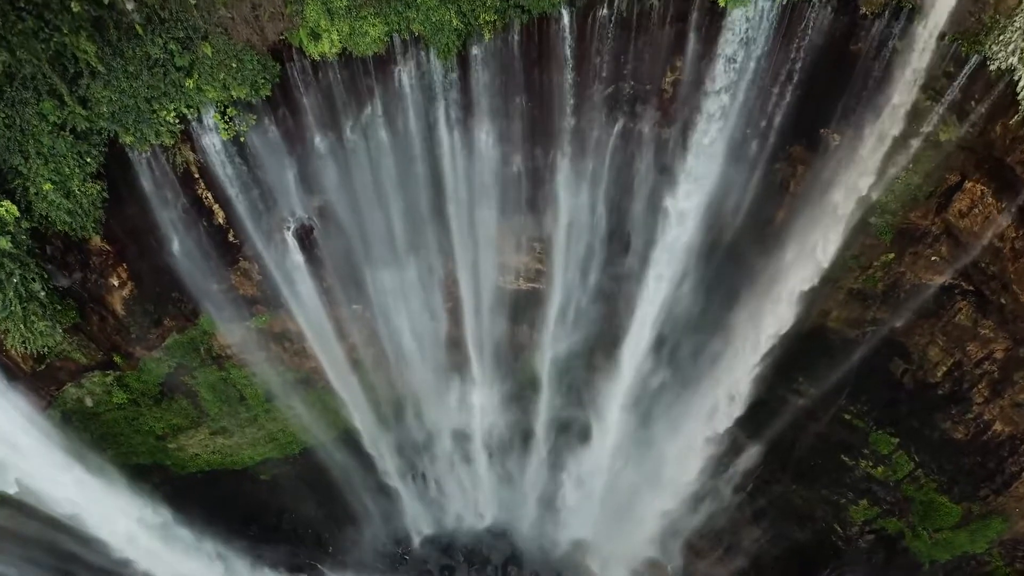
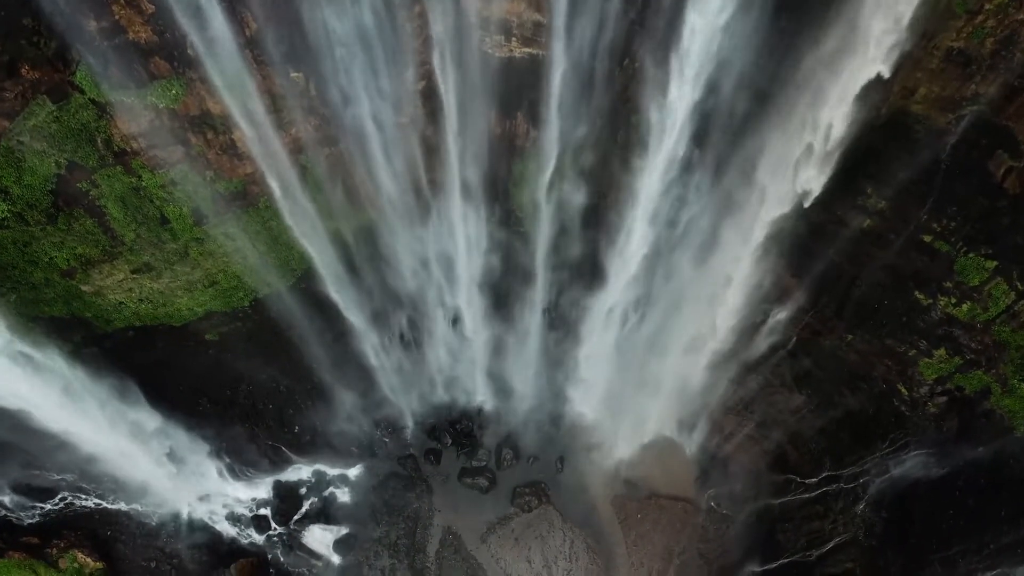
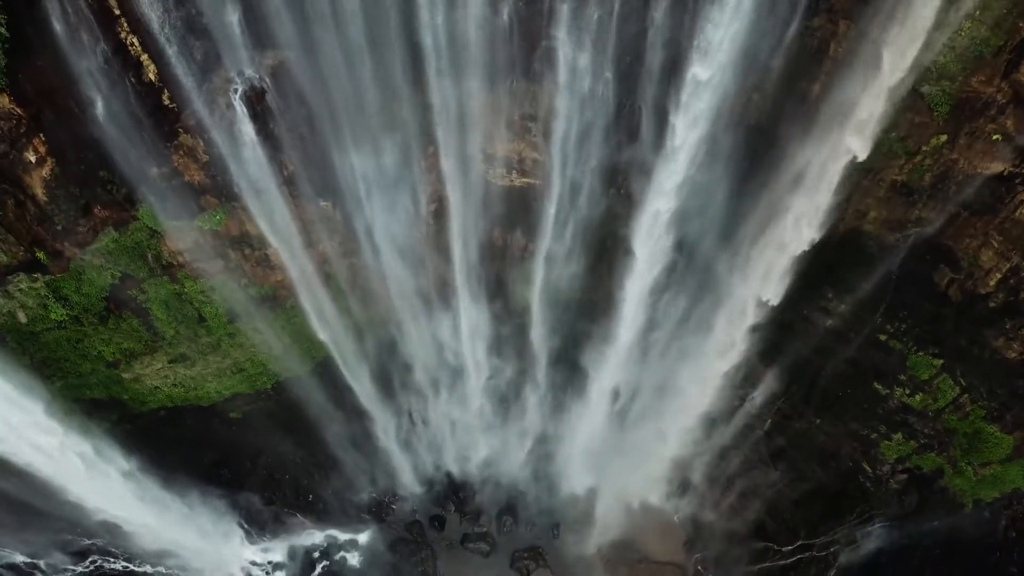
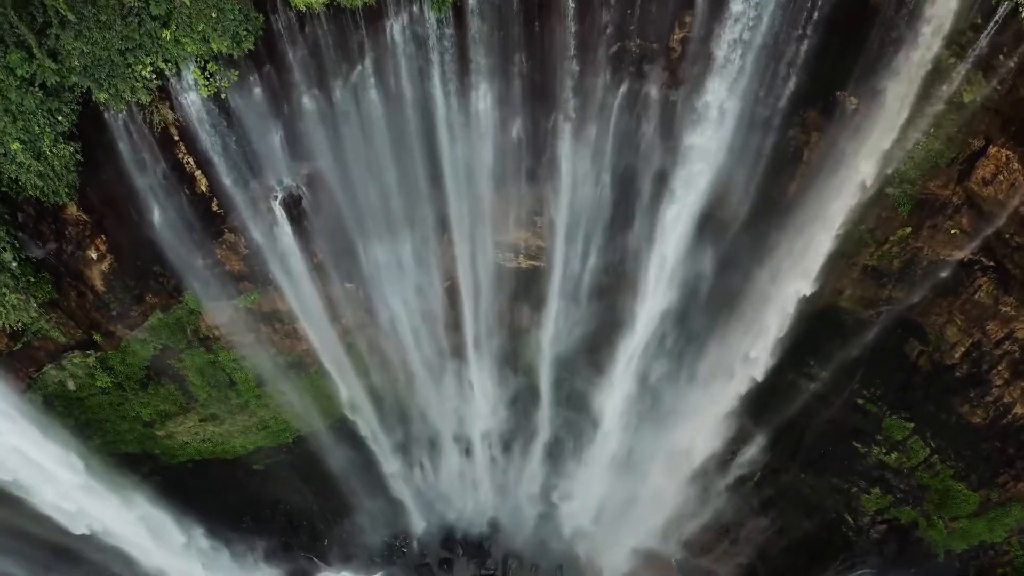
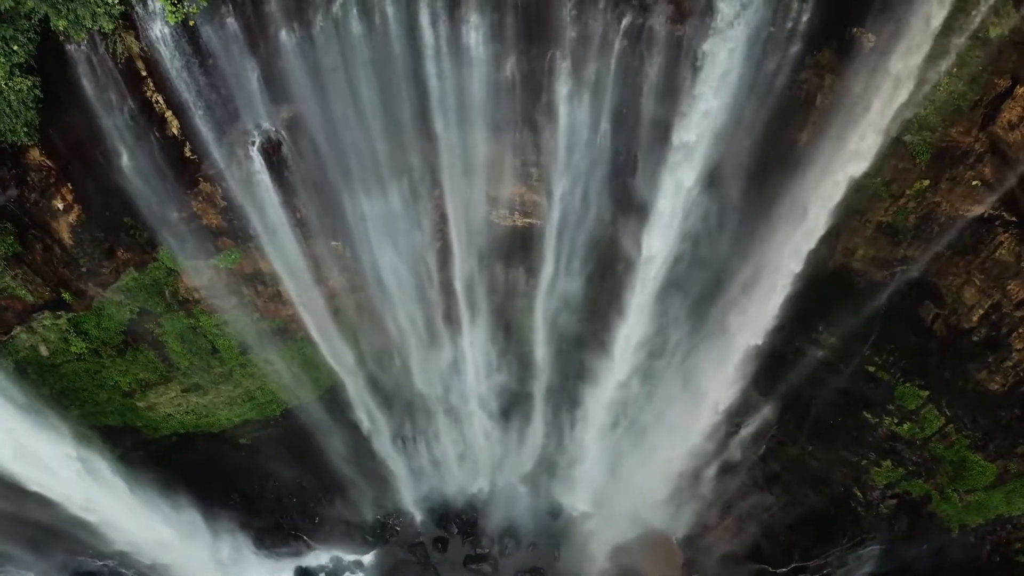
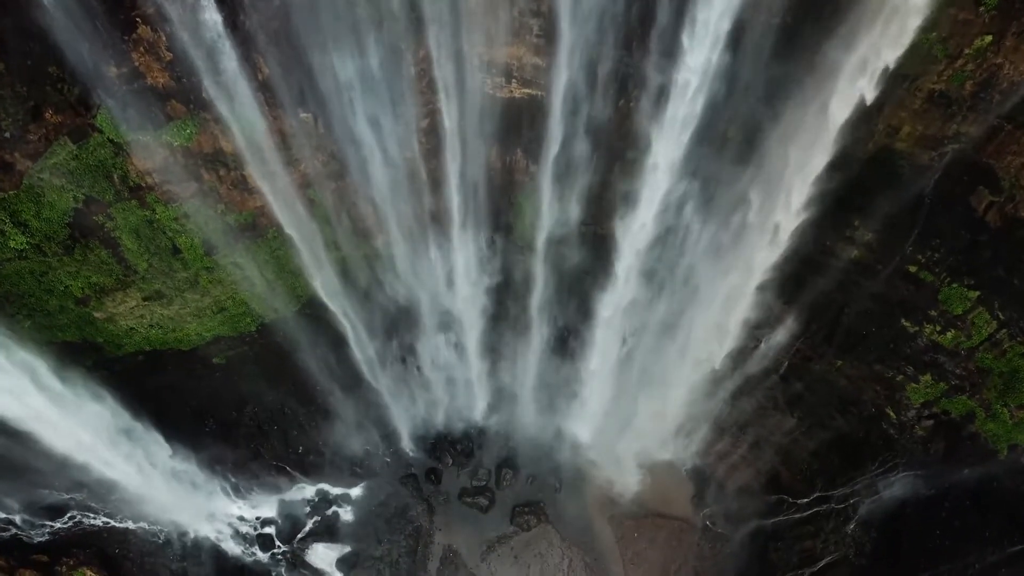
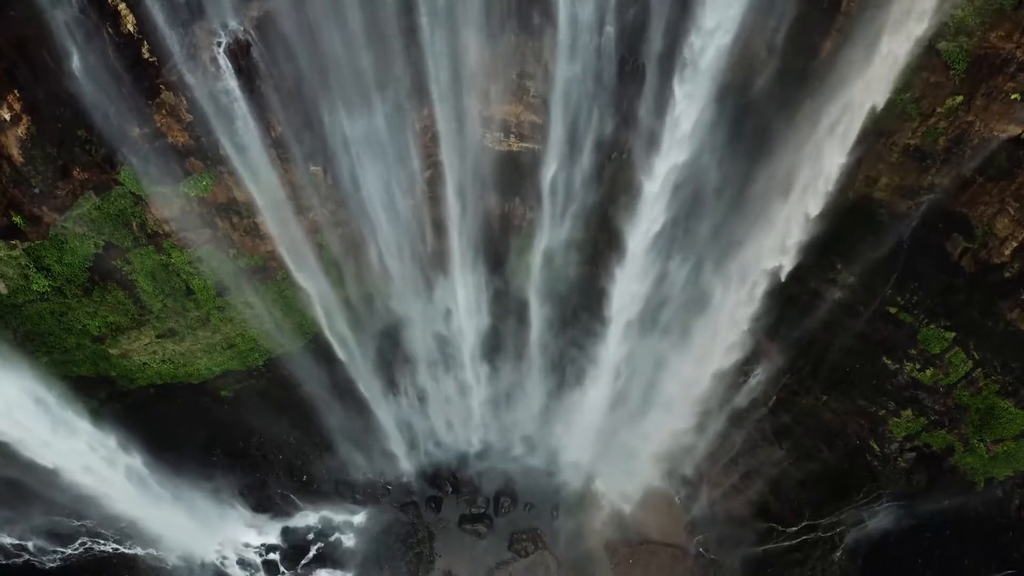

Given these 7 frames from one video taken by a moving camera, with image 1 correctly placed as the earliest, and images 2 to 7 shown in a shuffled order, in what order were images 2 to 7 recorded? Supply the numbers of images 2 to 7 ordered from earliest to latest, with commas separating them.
4, 5, 3, 7, 6, 2
